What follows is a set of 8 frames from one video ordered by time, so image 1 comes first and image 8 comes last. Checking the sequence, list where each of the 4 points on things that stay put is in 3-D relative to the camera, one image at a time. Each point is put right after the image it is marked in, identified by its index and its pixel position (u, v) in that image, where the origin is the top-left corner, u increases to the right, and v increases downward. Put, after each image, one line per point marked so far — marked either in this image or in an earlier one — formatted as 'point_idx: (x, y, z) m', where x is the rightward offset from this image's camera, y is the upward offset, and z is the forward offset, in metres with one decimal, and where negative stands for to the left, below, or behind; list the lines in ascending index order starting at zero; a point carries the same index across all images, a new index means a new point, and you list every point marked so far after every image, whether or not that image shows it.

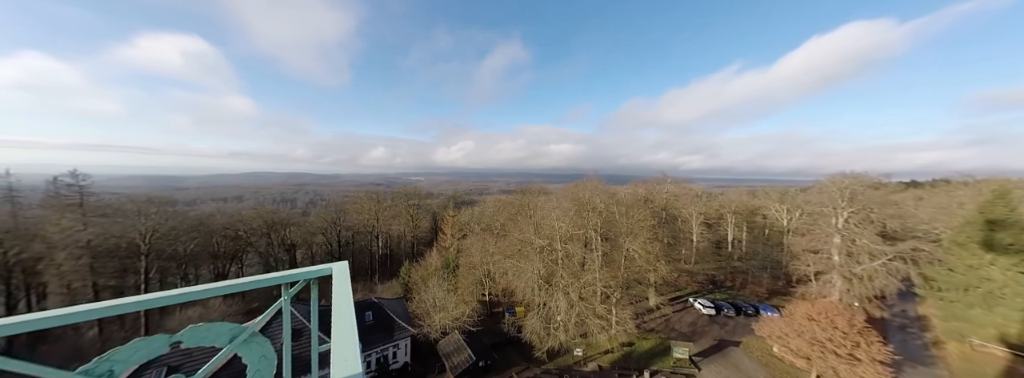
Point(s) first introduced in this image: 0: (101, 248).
0: (-27.6, -3.9, +16.0) m
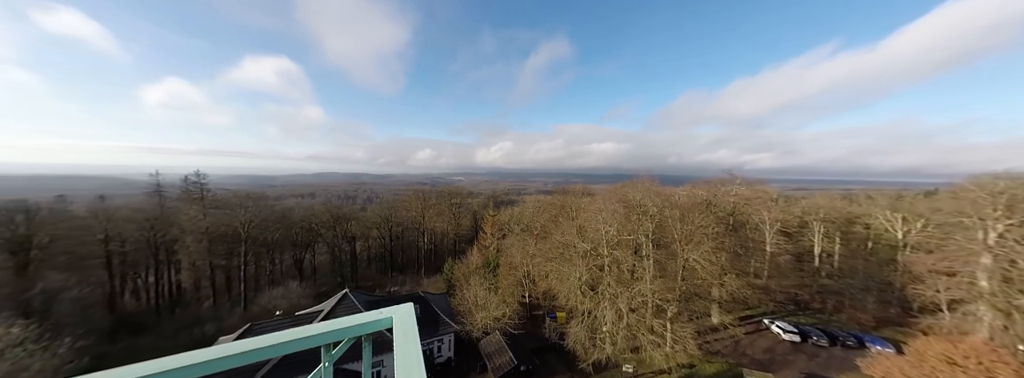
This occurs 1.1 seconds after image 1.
0: (-24.5, -3.6, +19.6) m
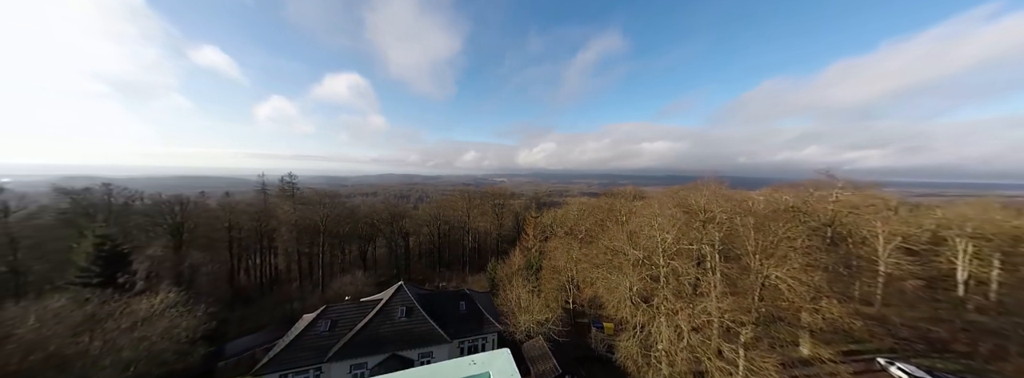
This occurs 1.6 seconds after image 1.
0: (-20.6, -3.5, +23.3) m
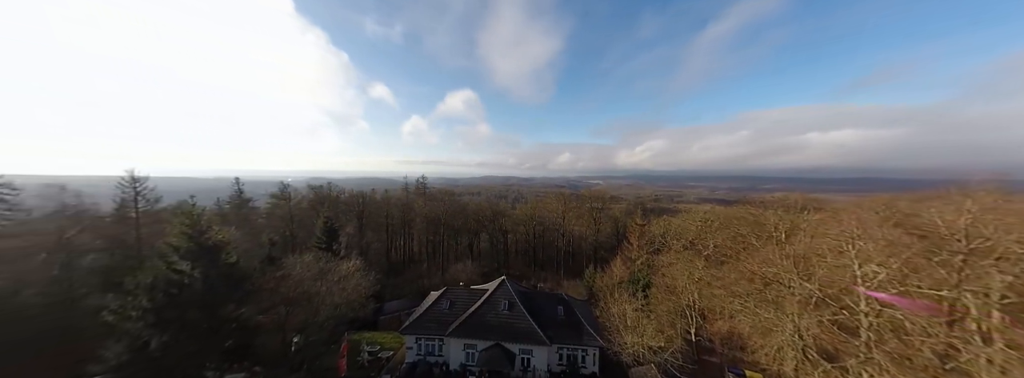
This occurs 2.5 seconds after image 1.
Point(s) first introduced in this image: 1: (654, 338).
0: (-10.0, -3.4, +28.7) m
1: (+8.1, -8.5, +13.7) m
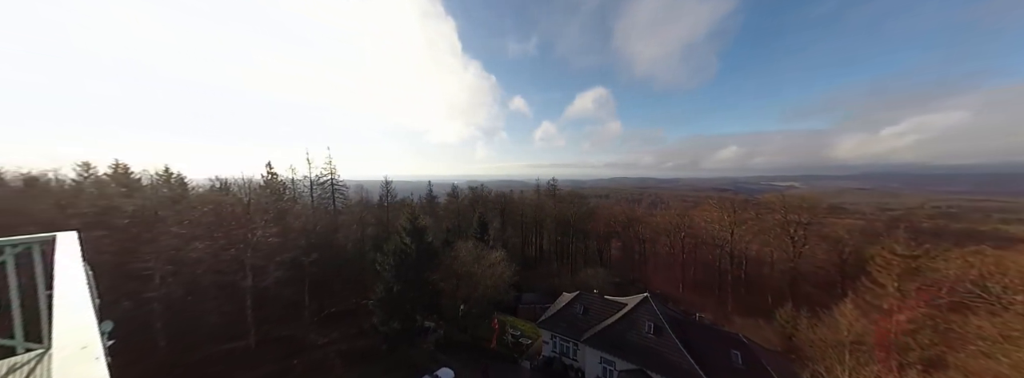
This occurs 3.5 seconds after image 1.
0: (+5.8, -3.6, +29.4) m
1: (+14.3, -8.7, +7.5) m
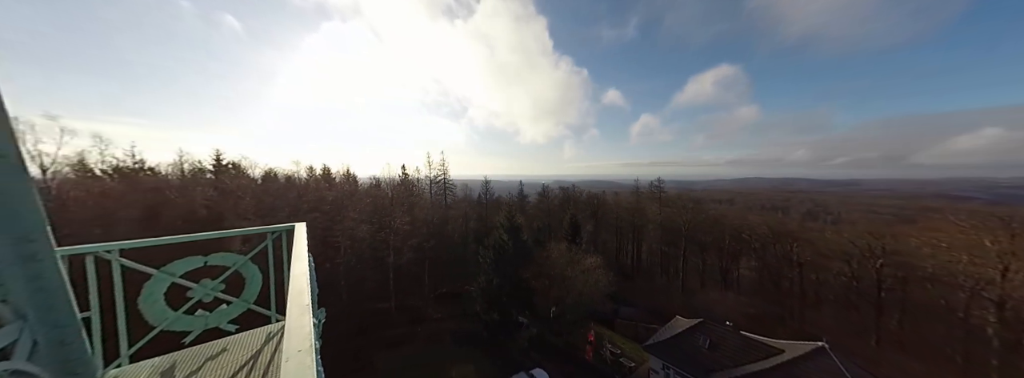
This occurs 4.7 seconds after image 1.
0: (+16.2, -3.8, +24.9) m
1: (+16.4, -9.0, +1.4) m
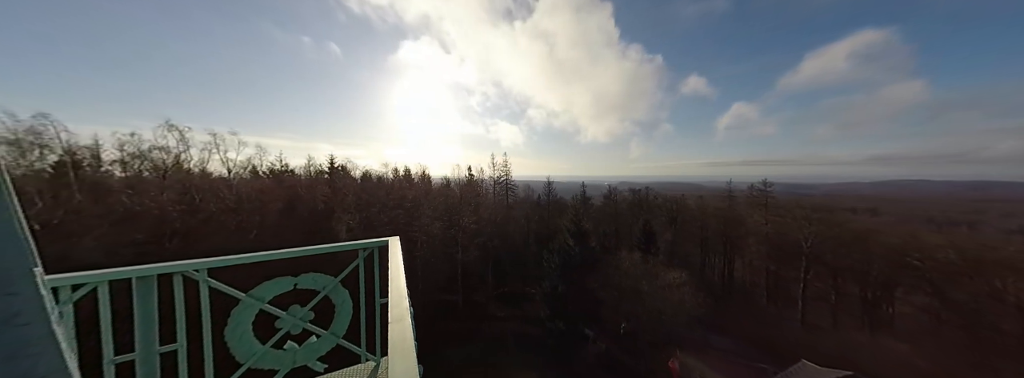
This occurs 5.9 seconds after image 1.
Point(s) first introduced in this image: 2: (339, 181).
0: (+22.1, -4.2, +19.6) m
1: (+16.5, -9.3, -3.2) m
2: (-12.7, +0.5, +17.6) m
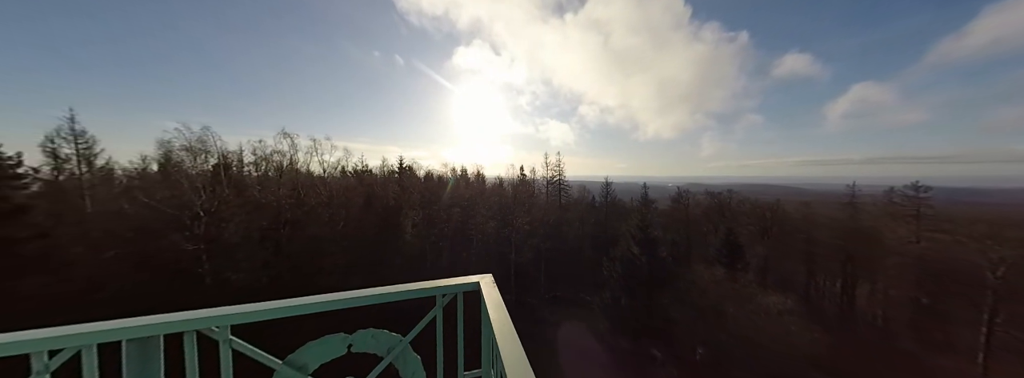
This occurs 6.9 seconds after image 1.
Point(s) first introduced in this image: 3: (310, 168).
0: (+25.9, -4.6, +14.1) m
1: (+15.6, -9.6, -7.1) m
2: (-8.5, +0.7, +19.3) m
3: (-14.1, +1.4, +16.8) m
